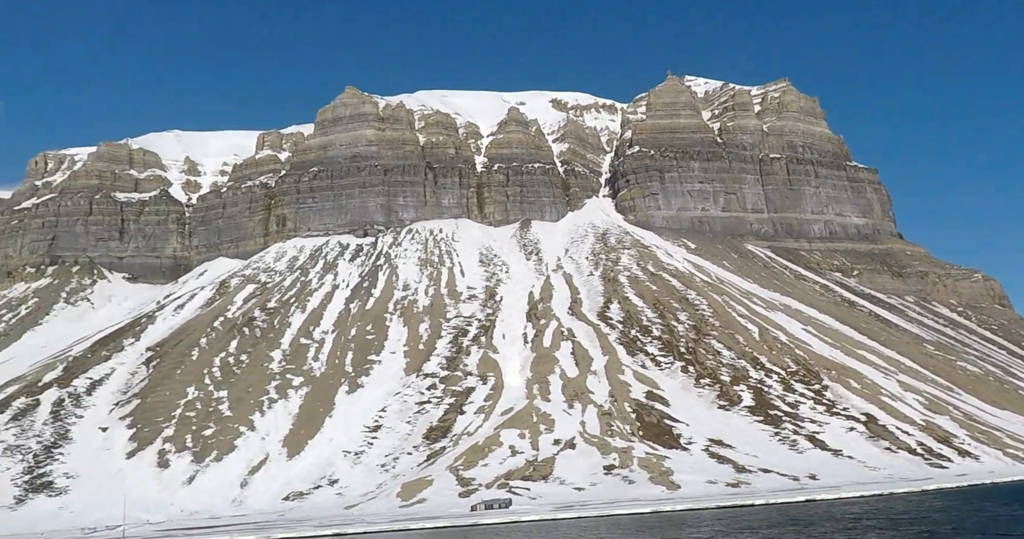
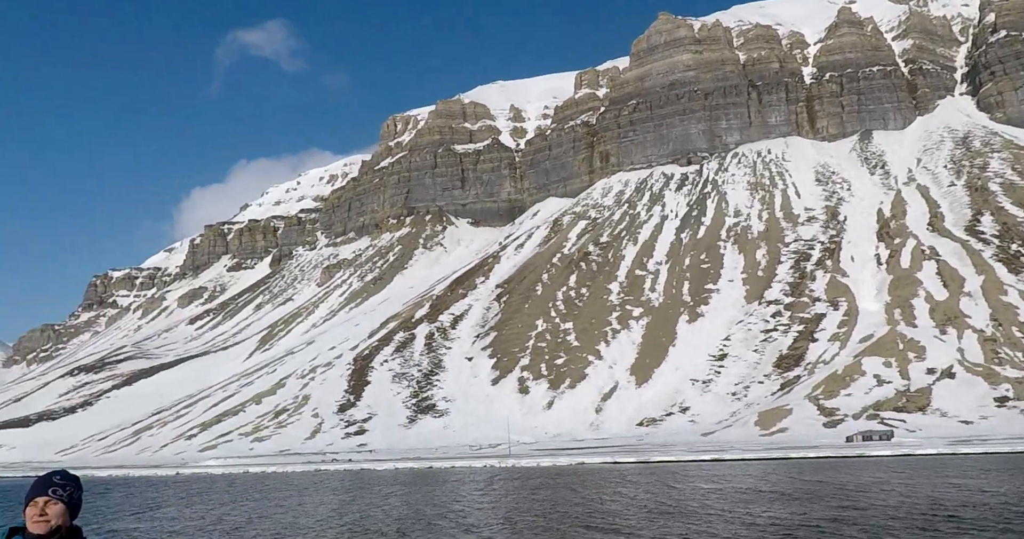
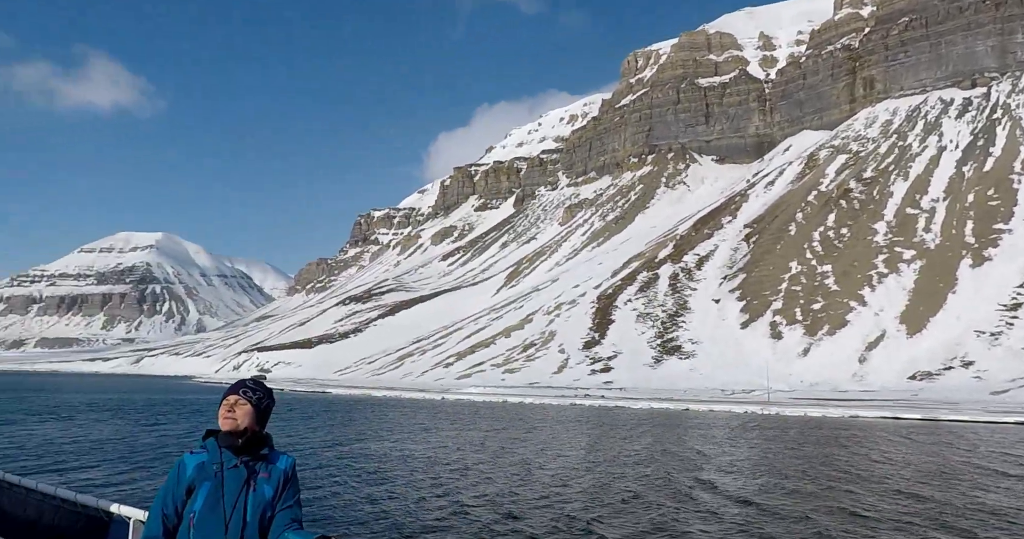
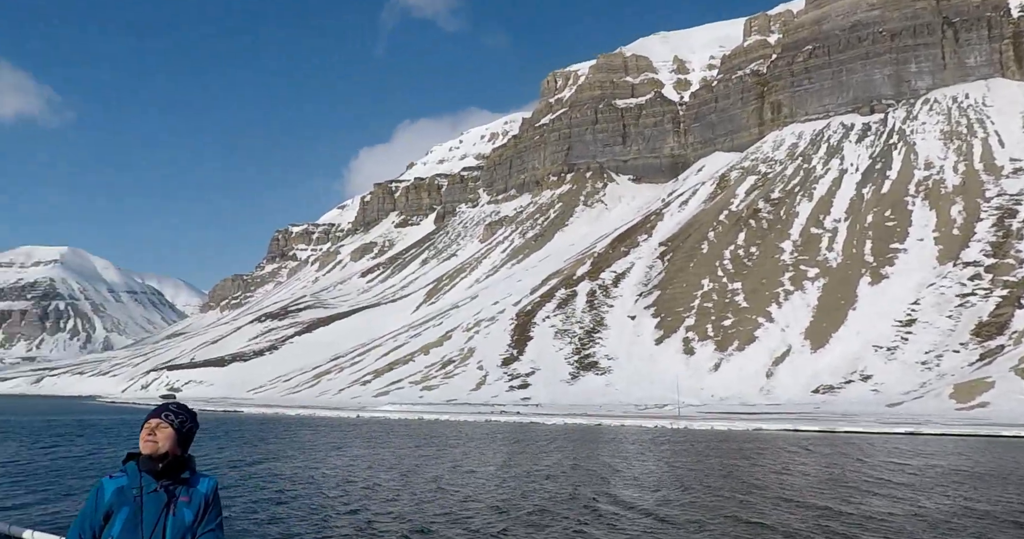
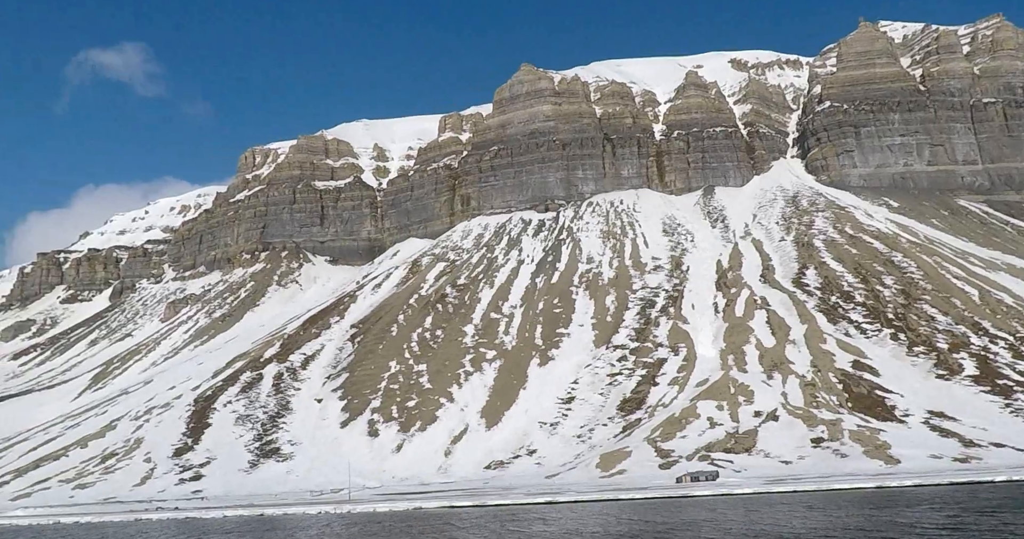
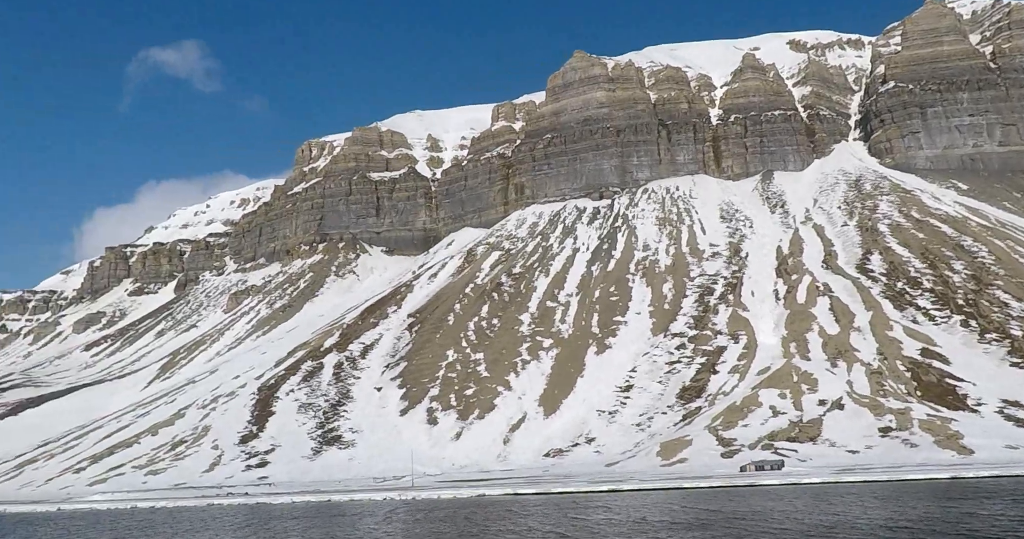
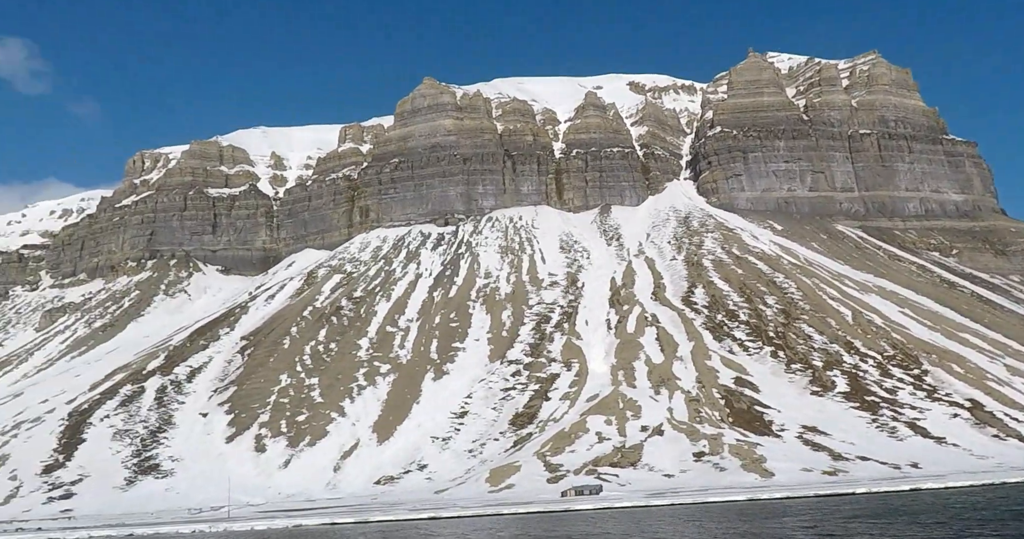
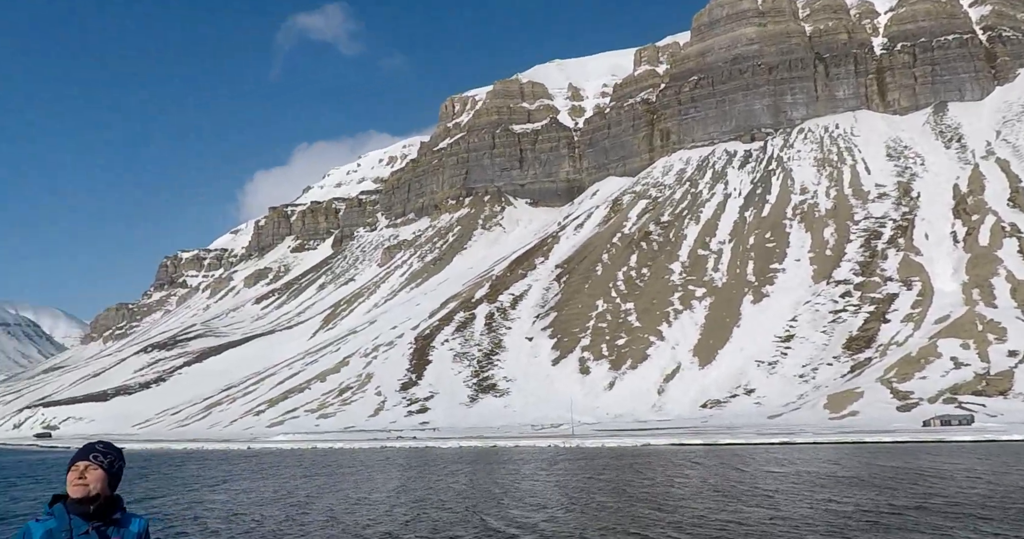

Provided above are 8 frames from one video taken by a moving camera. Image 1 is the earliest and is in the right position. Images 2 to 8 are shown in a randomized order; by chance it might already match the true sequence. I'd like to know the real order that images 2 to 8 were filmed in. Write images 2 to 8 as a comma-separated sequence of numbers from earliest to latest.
7, 5, 6, 2, 8, 4, 3
